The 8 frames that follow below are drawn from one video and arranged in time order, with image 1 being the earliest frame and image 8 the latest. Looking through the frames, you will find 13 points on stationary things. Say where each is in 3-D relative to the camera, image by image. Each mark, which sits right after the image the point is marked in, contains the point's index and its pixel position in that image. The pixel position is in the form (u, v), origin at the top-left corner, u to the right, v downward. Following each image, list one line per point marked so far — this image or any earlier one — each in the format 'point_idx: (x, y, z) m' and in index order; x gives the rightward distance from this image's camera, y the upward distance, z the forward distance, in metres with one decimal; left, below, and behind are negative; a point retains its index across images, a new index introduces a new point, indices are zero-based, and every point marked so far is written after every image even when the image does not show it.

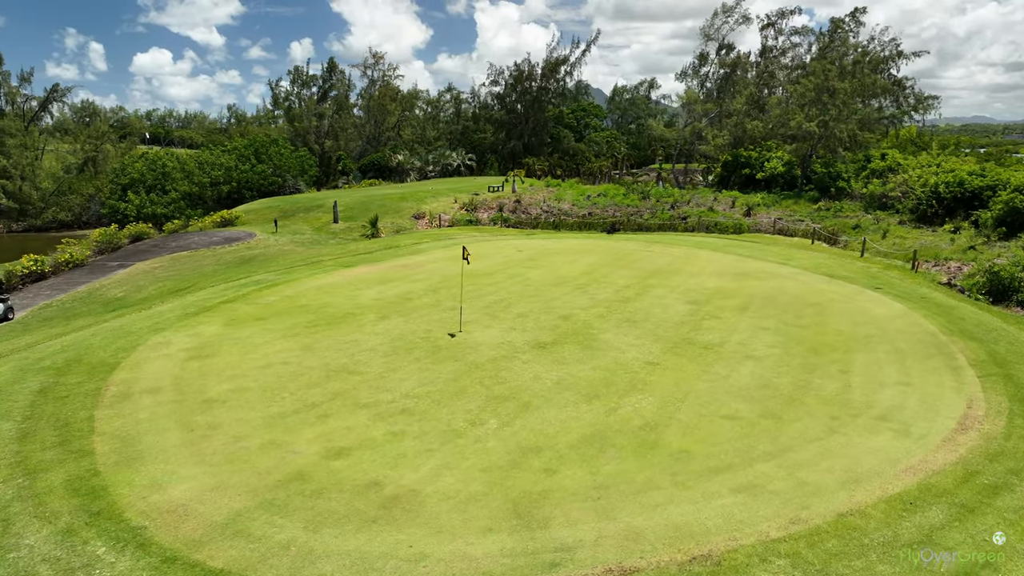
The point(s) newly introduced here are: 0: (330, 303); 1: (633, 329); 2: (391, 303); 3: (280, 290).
0: (-4.0, -0.3, +15.5) m
1: (+2.3, -0.8, +13.5) m
2: (-2.6, -0.3, +15.4) m
3: (-5.6, 0.0, +16.9) m
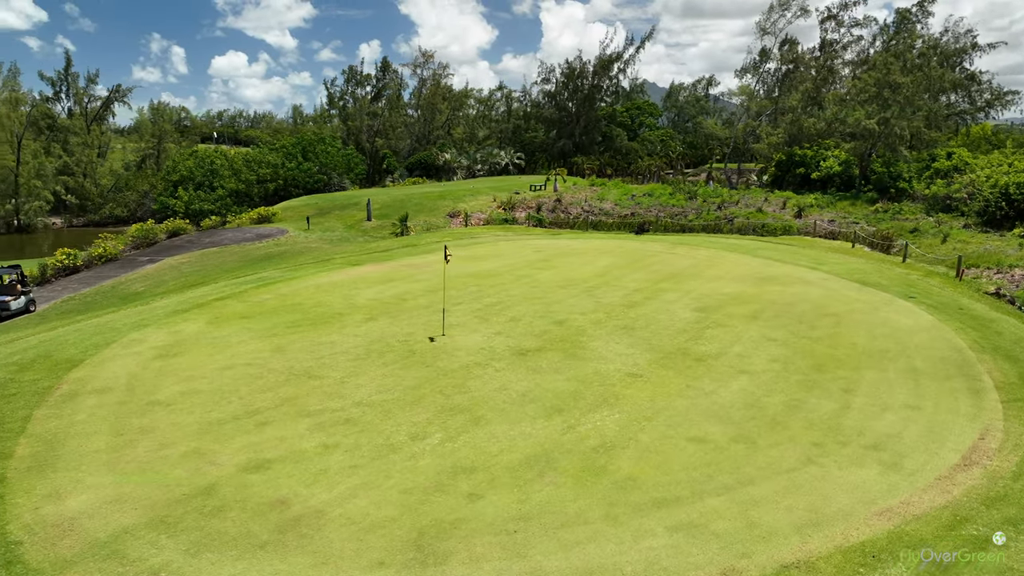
0: (-4.1, -0.3, +15.1) m
1: (+2.0, -0.8, +12.6) m
2: (-2.7, -0.3, +14.9) m
3: (-5.5, 0.0, +16.7) m
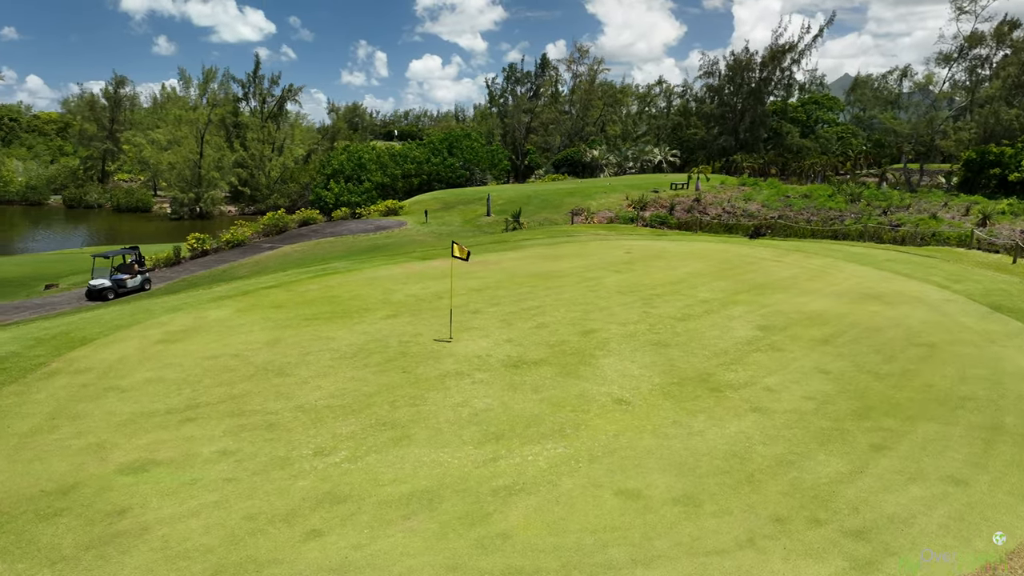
0: (-3.2, -0.2, +14.7) m
1: (+2.1, -1.0, +10.9) m
2: (-1.9, -0.3, +14.2) m
3: (-4.2, +0.2, +16.6) m
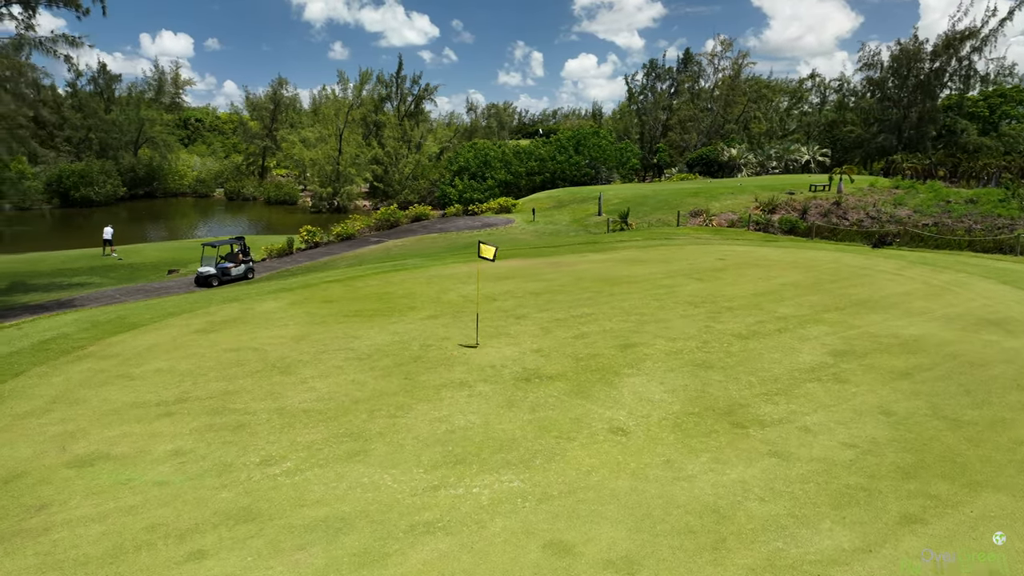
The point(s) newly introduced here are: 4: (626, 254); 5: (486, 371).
0: (-2.1, -0.1, +14.4) m
1: (+2.3, -1.2, +9.6) m
2: (-0.9, -0.3, +13.6) m
3: (-2.6, +0.3, +16.4) m
4: (+3.2, +1.0, +19.8) m
5: (-0.4, -1.1, +9.7) m
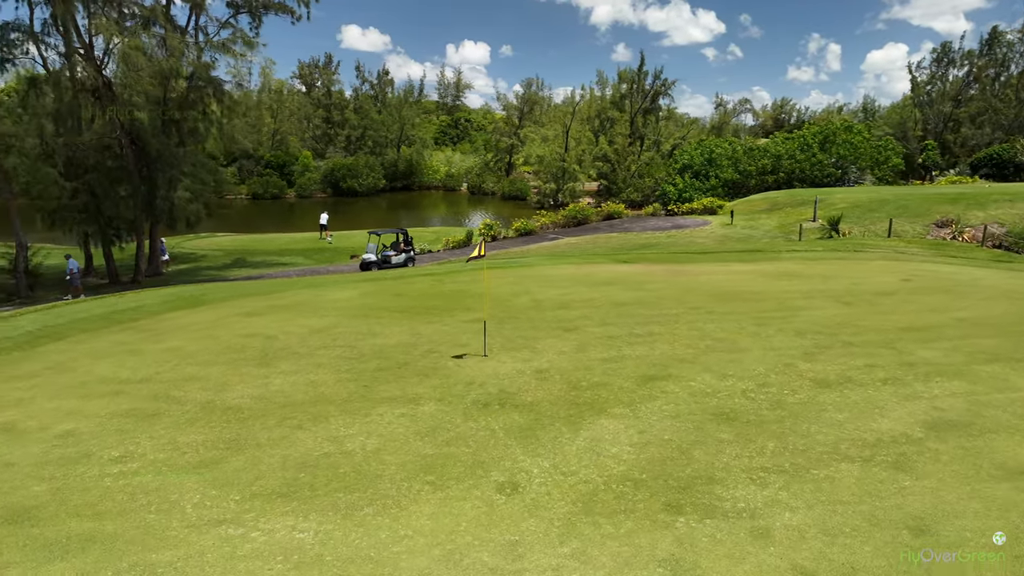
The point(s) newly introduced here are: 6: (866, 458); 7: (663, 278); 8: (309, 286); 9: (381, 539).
0: (-0.5, -0.1, +13.3) m
1: (+1.8, -1.4, +7.3) m
2: (+0.3, -0.3, +12.2) m
3: (-0.3, +0.3, +15.4) m
4: (+6.3, +0.5, +16.6) m
5: (-0.7, -1.2, +8.4) m
6: (+3.2, -1.5, +6.5) m
7: (+3.1, +0.2, +14.5) m
8: (-4.1, +0.1, +14.5) m
9: (-0.9, -1.8, +5.1) m
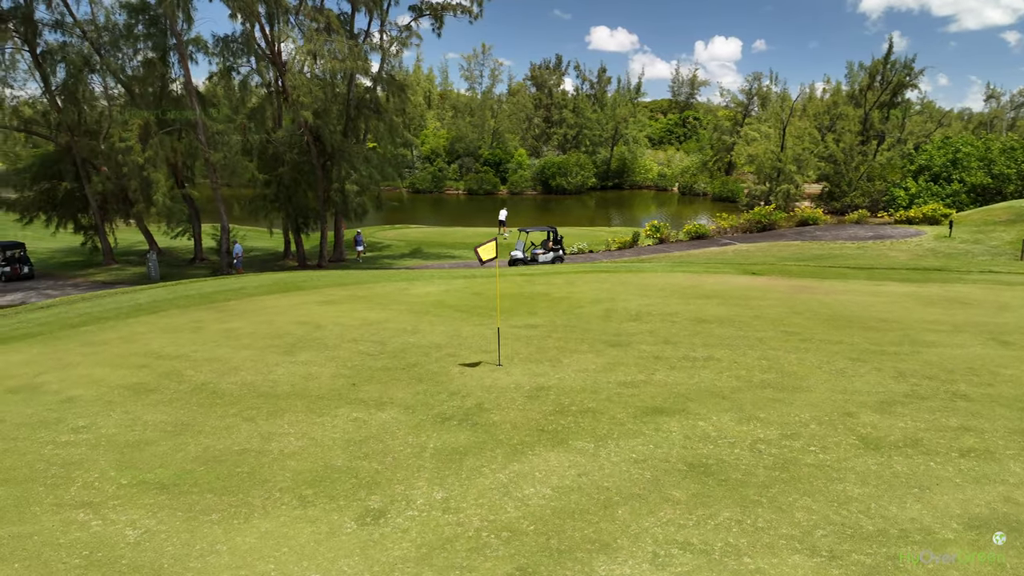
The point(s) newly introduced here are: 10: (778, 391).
0: (+0.9, -0.2, +12.5) m
1: (+1.1, -1.6, +6.0) m
2: (+1.3, -0.5, +11.1) m
3: (+1.8, +0.2, +14.4) m
4: (+8.4, 0.0, +13.4) m
5: (-0.9, -1.2, +7.8) m
6: (+2.2, -1.8, +4.8) m
7: (+4.7, -0.1, +12.5) m
8: (-2.2, +0.2, +14.7) m
9: (-2.2, -1.8, +4.8) m
10: (+3.0, -1.2, +8.0) m
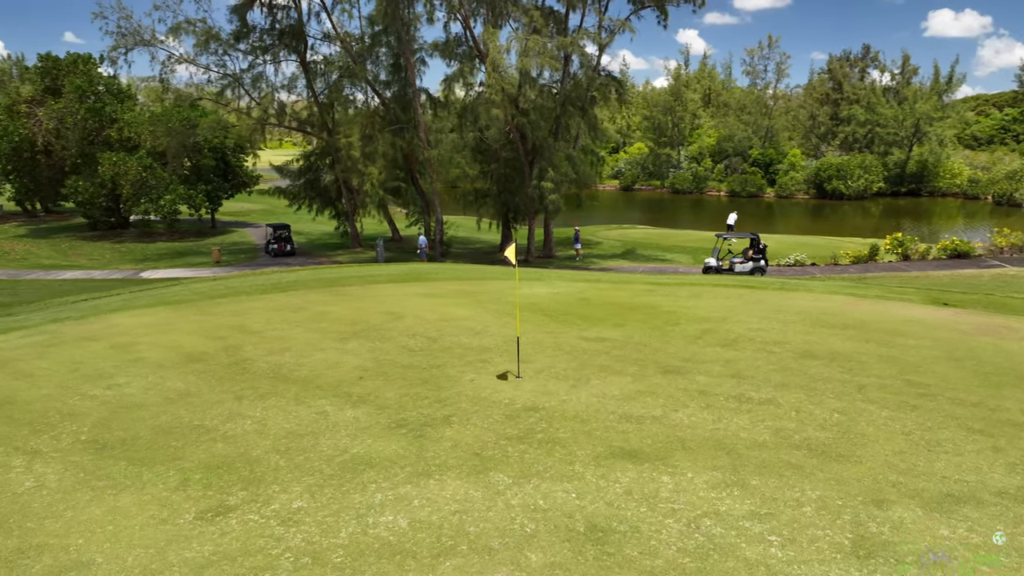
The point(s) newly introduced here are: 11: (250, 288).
0: (+2.4, -0.4, +11.1) m
1: (+0.1, -1.7, +5.1) m
2: (+2.3, -0.7, +9.7) m
3: (+4.0, -0.1, +12.5) m
4: (+9.8, -0.8, +9.1) m
5: (-1.0, -1.2, +7.5) m
6: (+0.6, -2.0, +3.5) m
7: (+6.0, -0.6, +9.6) m
8: (+0.5, +0.2, +14.3) m
9: (-3.4, -1.6, +5.2) m
10: (+2.6, -1.4, +6.2) m
11: (-4.9, 0.0, +13.2) m
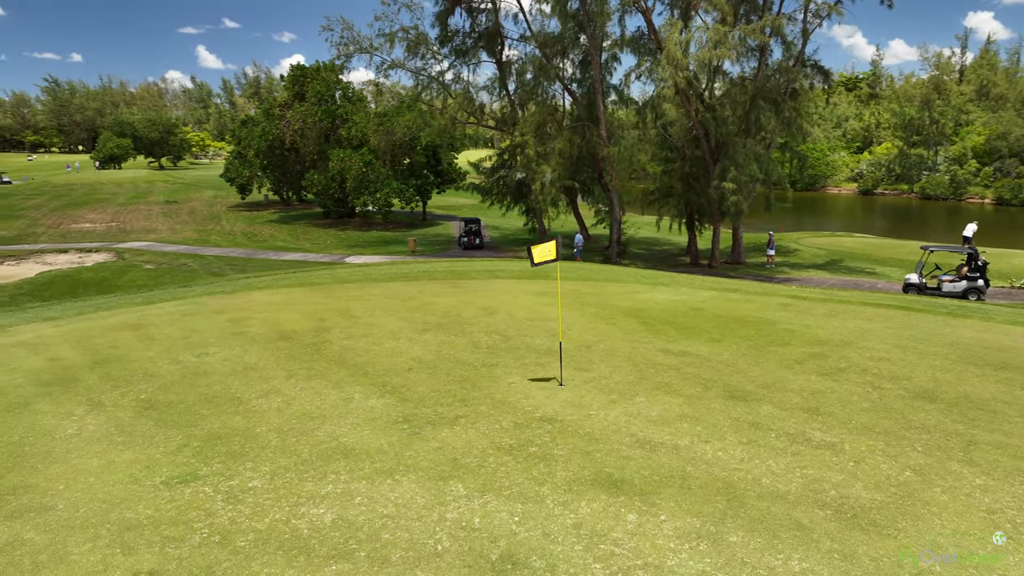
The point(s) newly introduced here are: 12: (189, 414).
0: (+3.7, -0.6, +9.7) m
1: (-0.5, -1.7, +4.7) m
2: (+3.1, -0.9, +8.4) m
3: (+5.6, -0.4, +10.5) m
4: (+10.0, -1.5, +5.5) m
5: (-0.8, -1.1, +7.3) m
6: (-0.5, -2.0, +3.1) m
7: (+6.6, -1.0, +7.2) m
8: (+2.9, +0.1, +13.3) m
9: (-3.7, -1.4, +5.9) m
10: (+2.2, -1.6, +5.0) m
11: (-2.5, +0.2, +14.0) m
12: (-3.0, -1.2, +6.9) m
